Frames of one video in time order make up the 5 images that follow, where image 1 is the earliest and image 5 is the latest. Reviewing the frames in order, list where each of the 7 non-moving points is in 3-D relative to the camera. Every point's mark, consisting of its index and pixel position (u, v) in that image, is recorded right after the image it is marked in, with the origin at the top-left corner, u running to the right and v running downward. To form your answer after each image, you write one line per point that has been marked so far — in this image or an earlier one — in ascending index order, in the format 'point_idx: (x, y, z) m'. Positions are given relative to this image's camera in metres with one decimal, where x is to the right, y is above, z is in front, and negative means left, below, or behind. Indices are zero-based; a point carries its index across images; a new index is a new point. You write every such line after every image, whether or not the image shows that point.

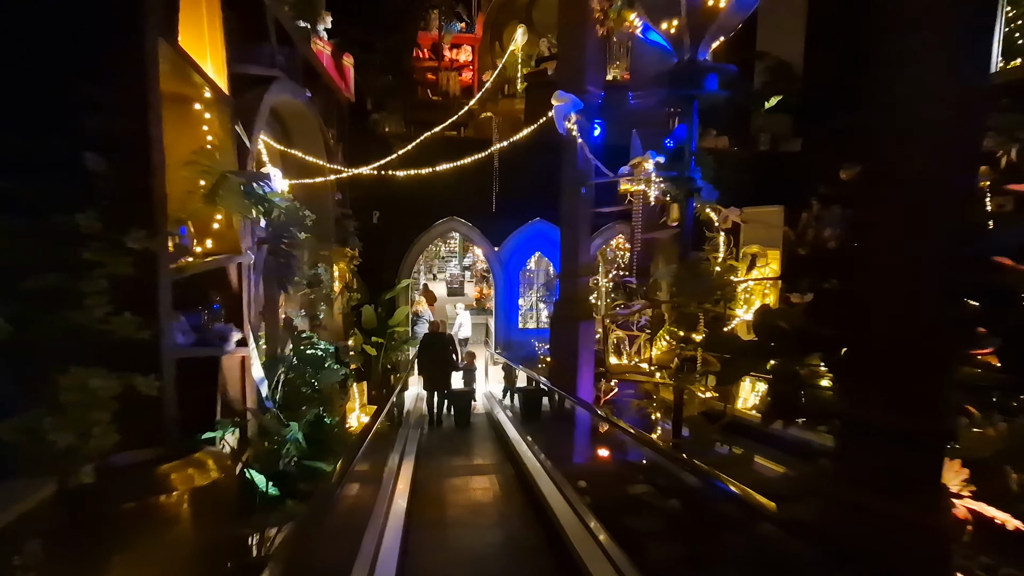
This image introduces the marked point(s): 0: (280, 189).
0: (-1.4, +0.6, +3.1) m
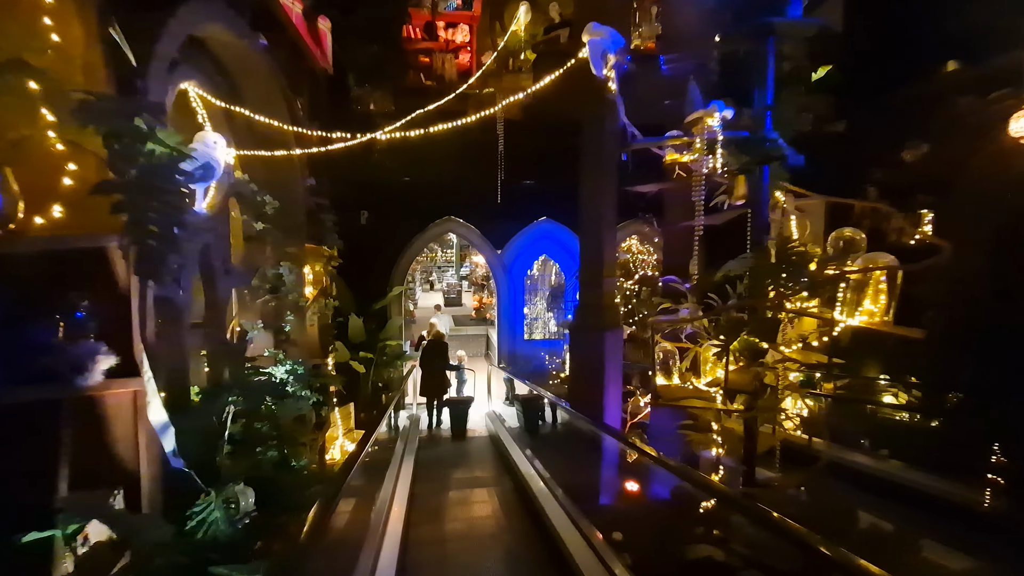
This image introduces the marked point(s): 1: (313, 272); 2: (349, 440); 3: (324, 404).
0: (-1.3, +0.6, +2.4) m
1: (-1.4, +0.1, +3.6) m
2: (-1.6, -1.5, +5.0) m
3: (-1.2, -0.8, +3.5) m
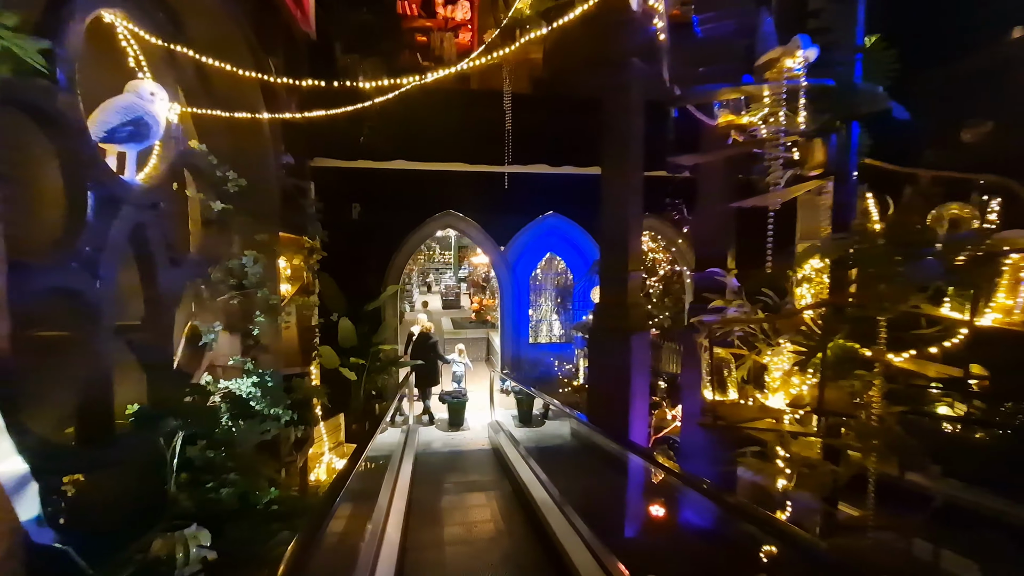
0: (-1.3, +0.6, +1.9) m
1: (-1.3, +0.1, +3.1) m
2: (-1.5, -1.4, +4.5) m
3: (-1.2, -0.7, +2.9) m
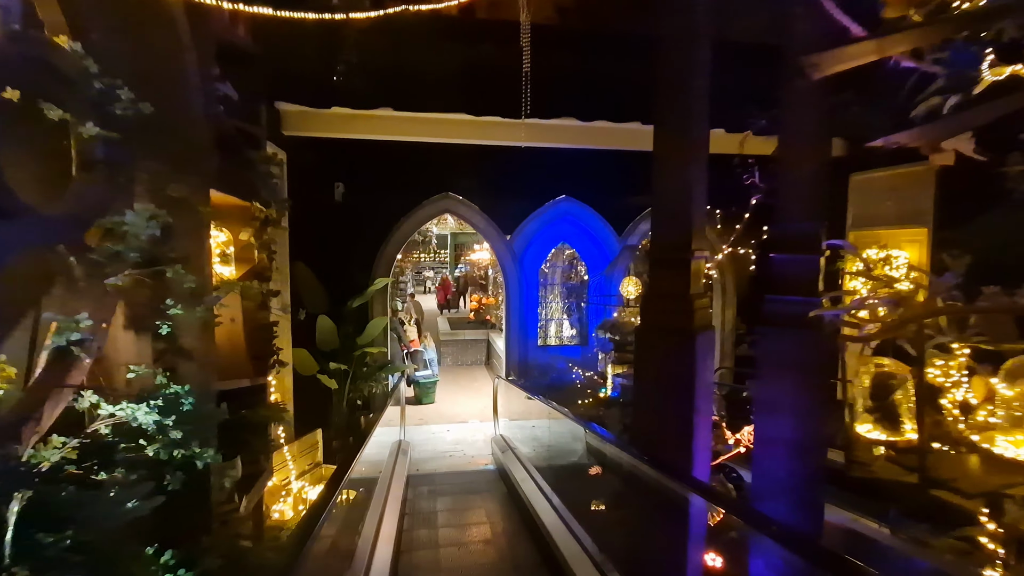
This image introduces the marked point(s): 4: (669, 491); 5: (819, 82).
0: (-1.1, +0.7, +1.0) m
1: (-1.2, +0.2, +2.3) m
2: (-1.4, -1.4, +3.7) m
3: (-1.1, -0.7, +2.1) m
4: (+0.8, -1.0, +2.5) m
5: (+1.4, +0.9, +2.4) m
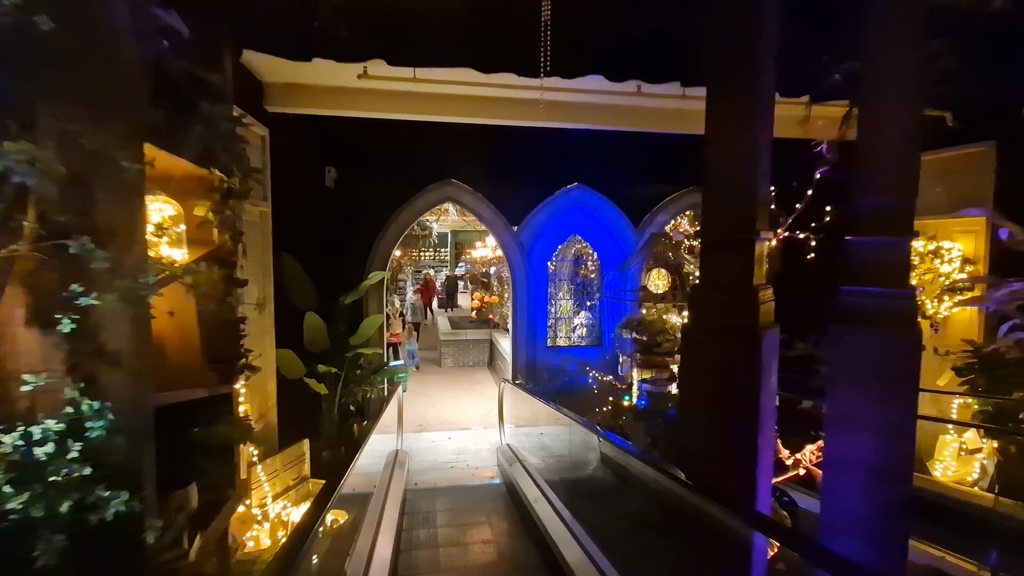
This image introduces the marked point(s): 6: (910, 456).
0: (-1.1, +0.7, +0.6) m
1: (-1.1, +0.3, +1.8) m
2: (-1.3, -1.3, +3.2) m
3: (-1.0, -0.6, +1.7) m
4: (+0.8, -0.9, +2.1) m
5: (+1.5, +1.0, +1.9) m
6: (+1.5, -0.6, +2.0) m
